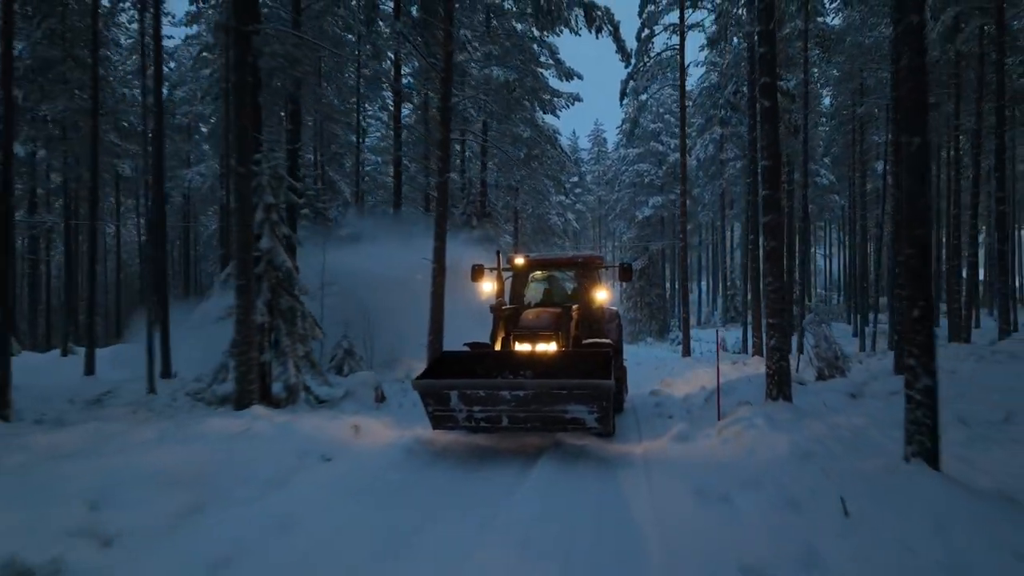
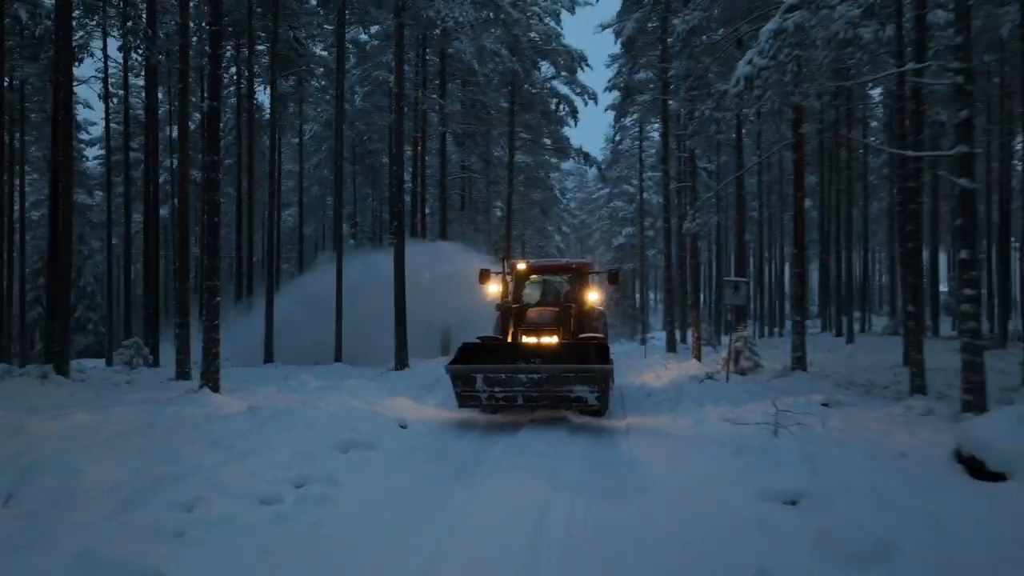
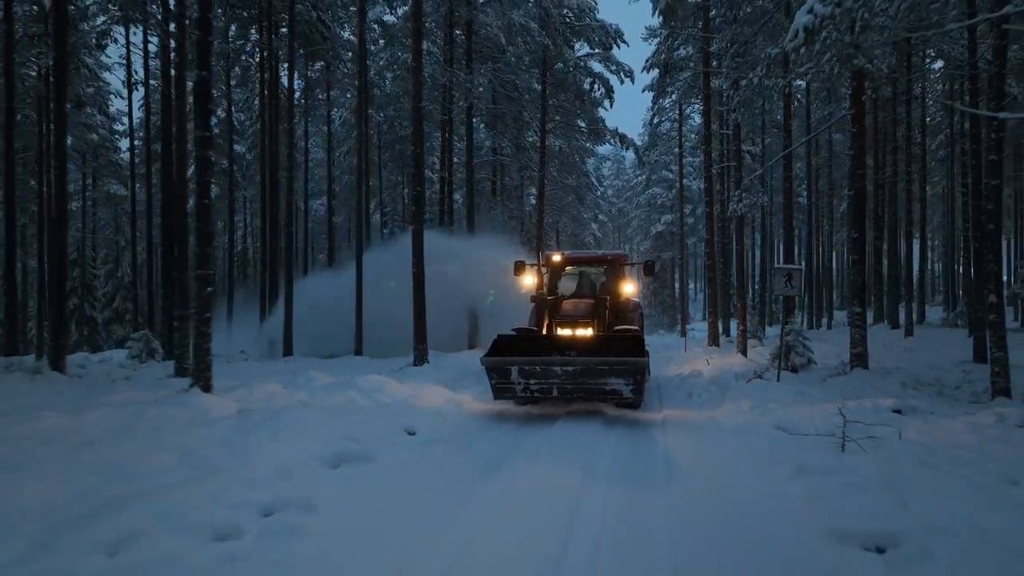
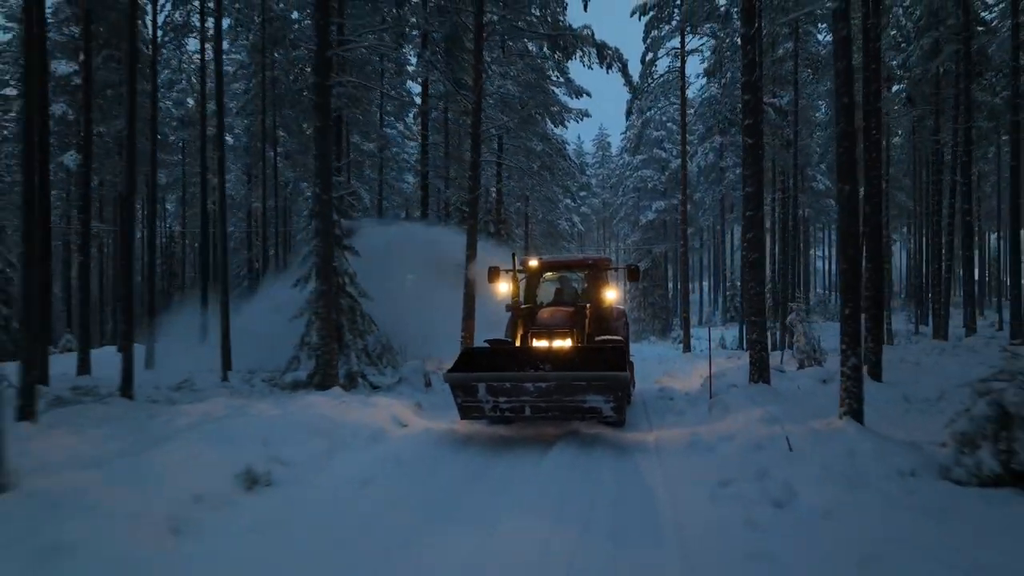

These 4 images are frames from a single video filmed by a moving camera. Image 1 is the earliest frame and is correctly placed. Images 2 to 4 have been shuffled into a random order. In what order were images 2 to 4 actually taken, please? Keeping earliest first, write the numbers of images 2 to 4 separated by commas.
4, 3, 2
